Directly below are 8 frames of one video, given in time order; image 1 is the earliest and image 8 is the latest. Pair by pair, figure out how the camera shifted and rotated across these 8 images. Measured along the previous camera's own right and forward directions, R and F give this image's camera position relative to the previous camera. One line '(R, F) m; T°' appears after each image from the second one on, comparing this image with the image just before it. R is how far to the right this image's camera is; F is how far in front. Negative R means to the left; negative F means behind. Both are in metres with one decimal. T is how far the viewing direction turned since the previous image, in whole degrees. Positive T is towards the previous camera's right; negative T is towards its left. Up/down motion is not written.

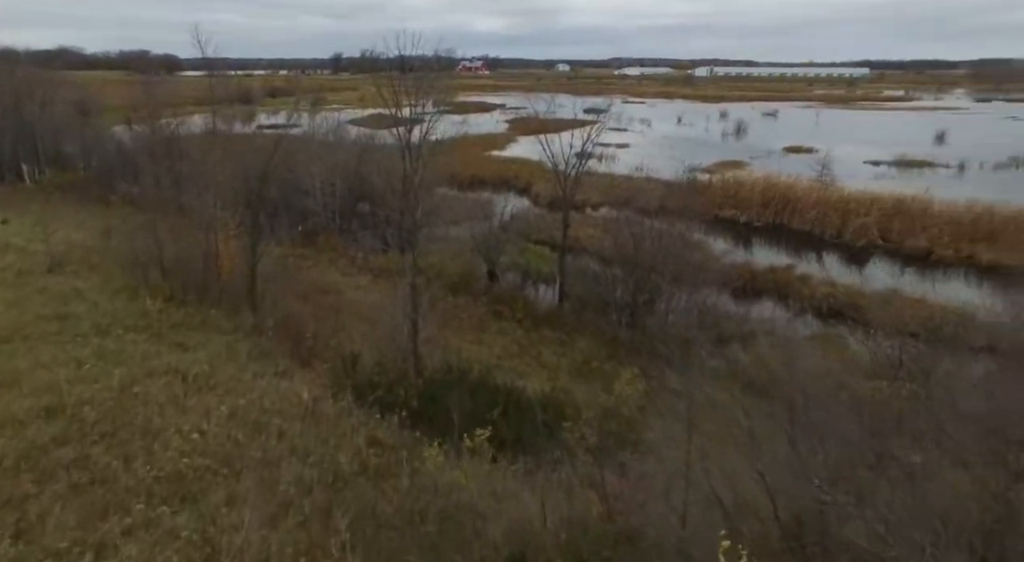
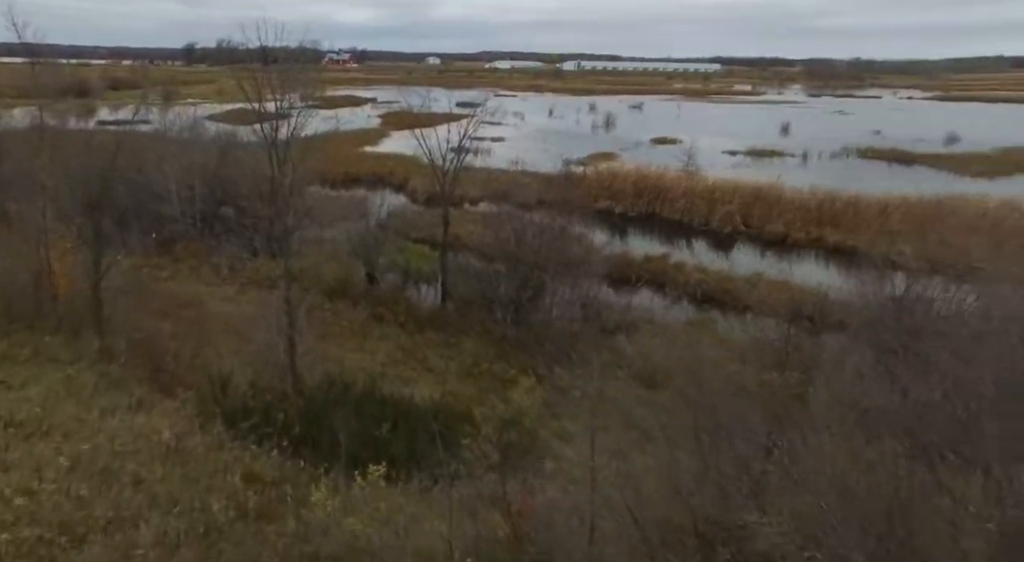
(-0.1, +0.4) m; +9°
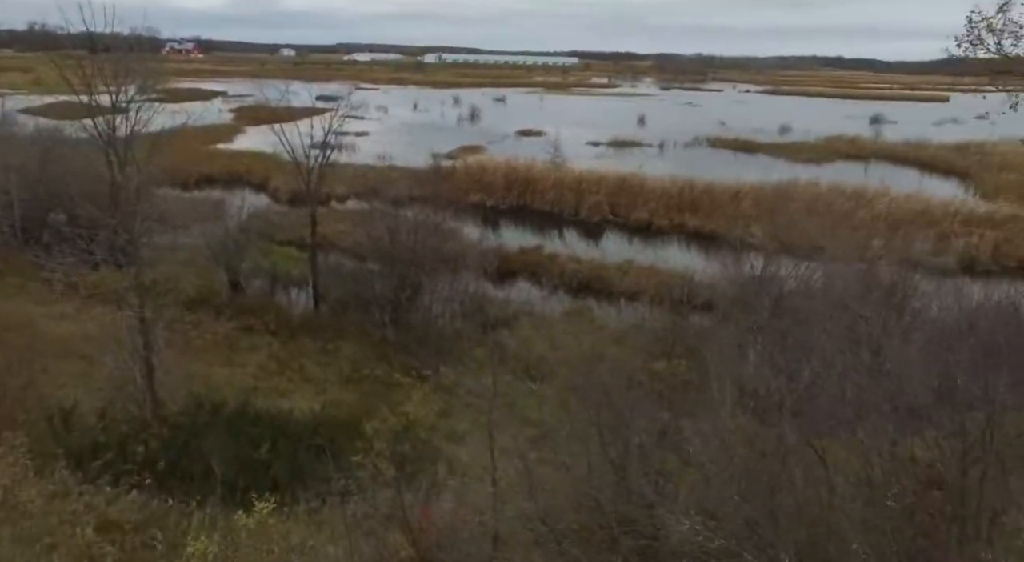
(-0.1, +0.4) m; +10°
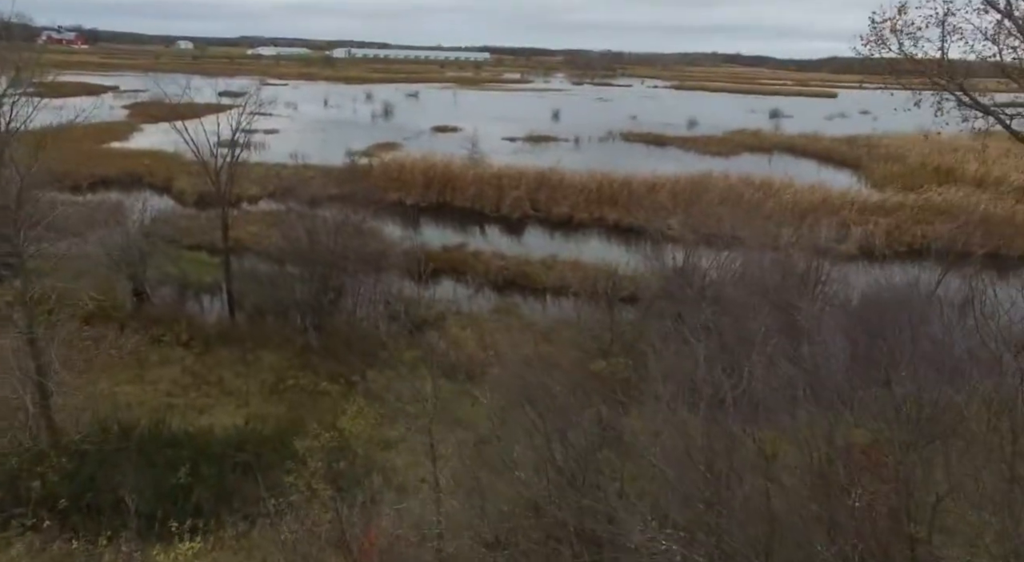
(-0.1, +0.3) m; +6°
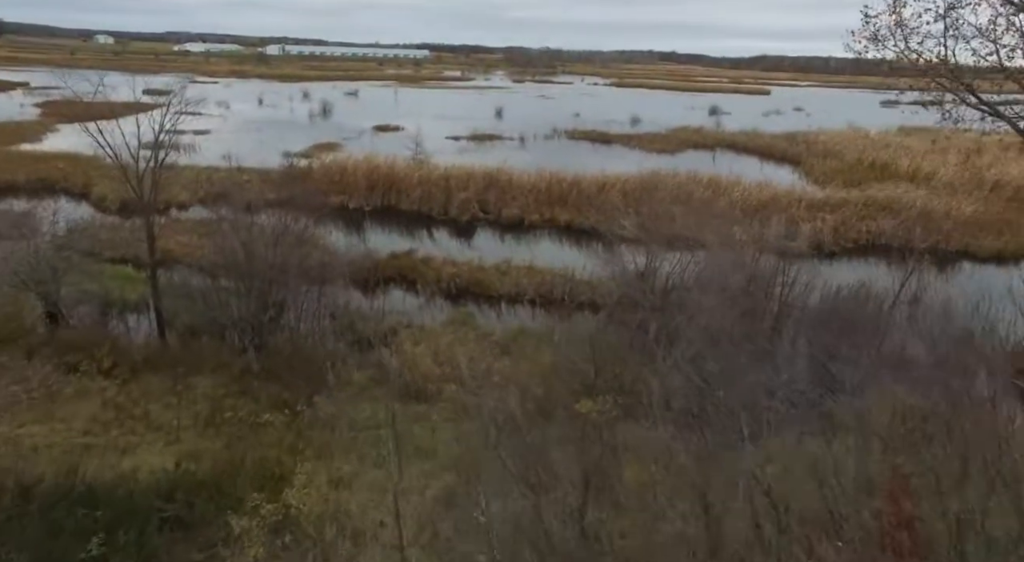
(-0.2, +0.7) m; +4°
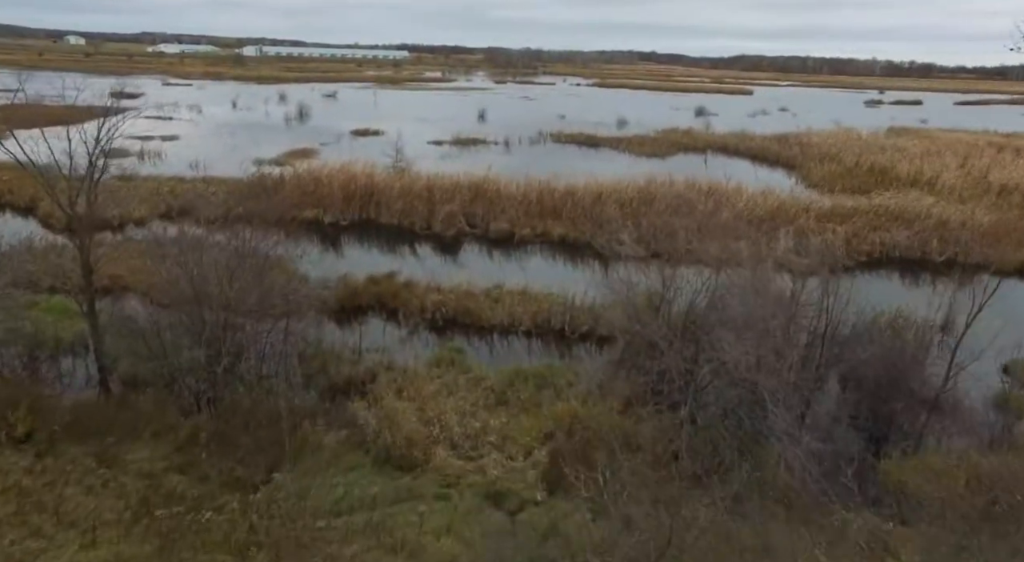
(-0.2, +1.5) m; +1°
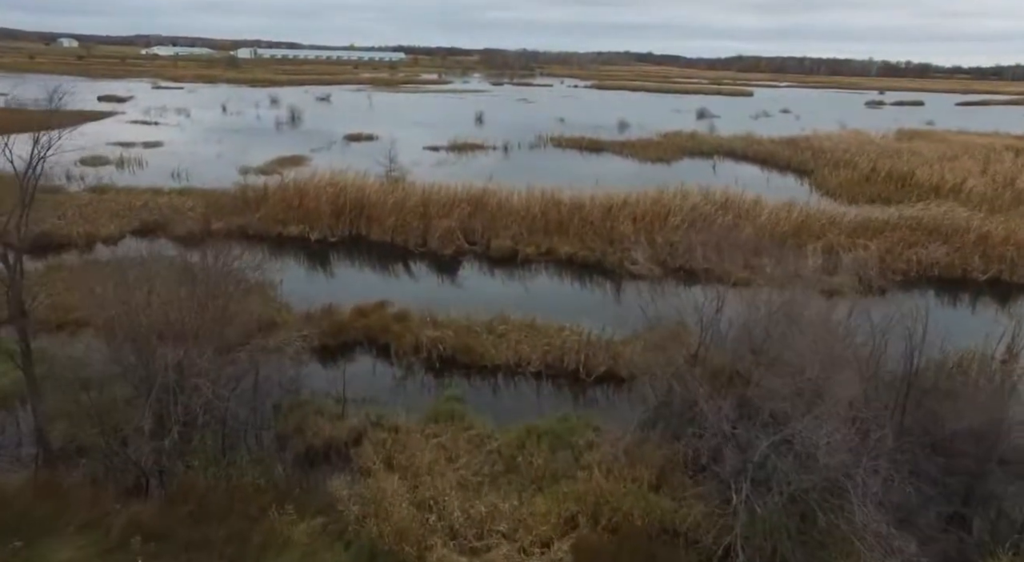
(-0.1, +1.5) m; 0°
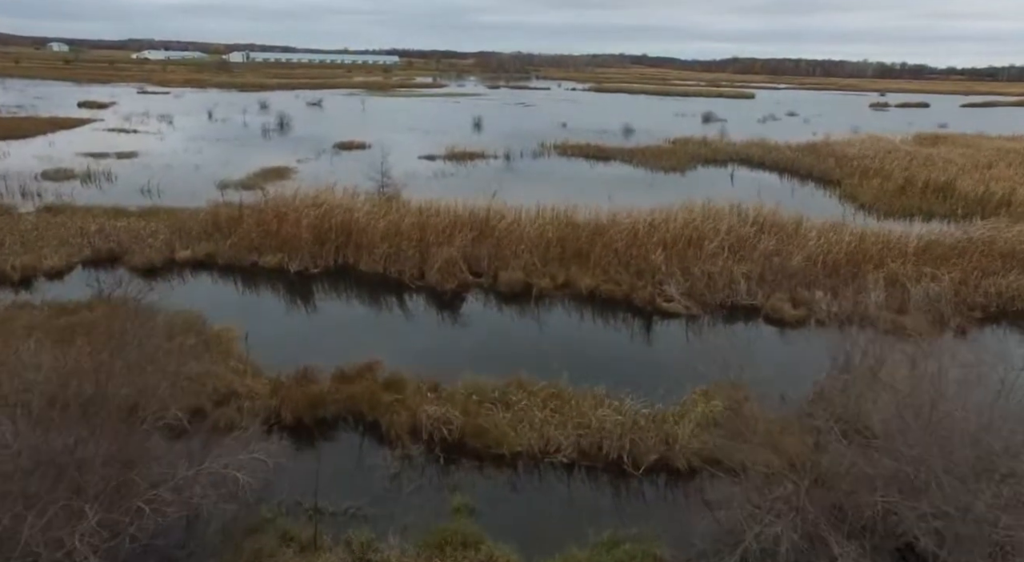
(-0.3, +2.3) m; 0°
